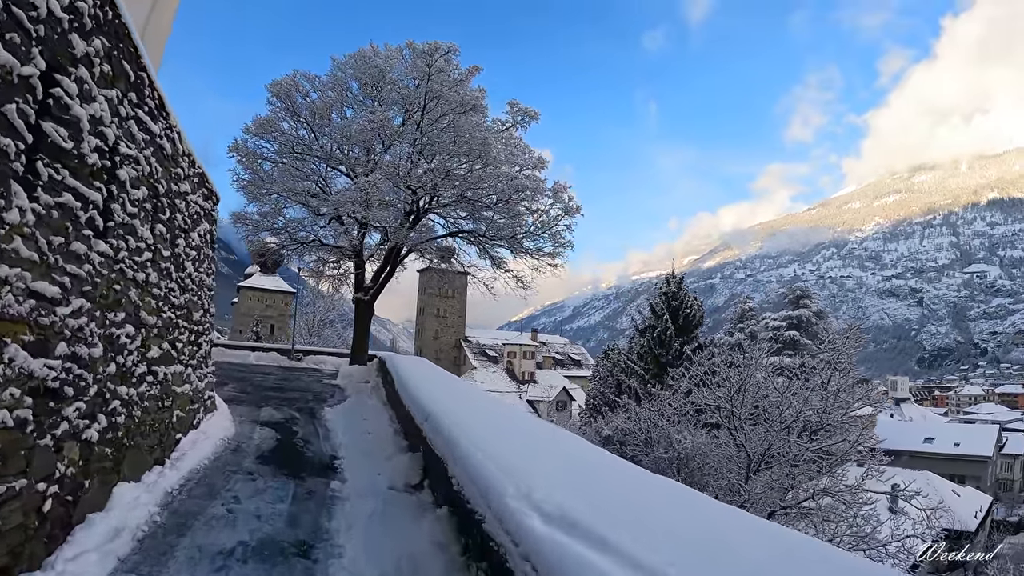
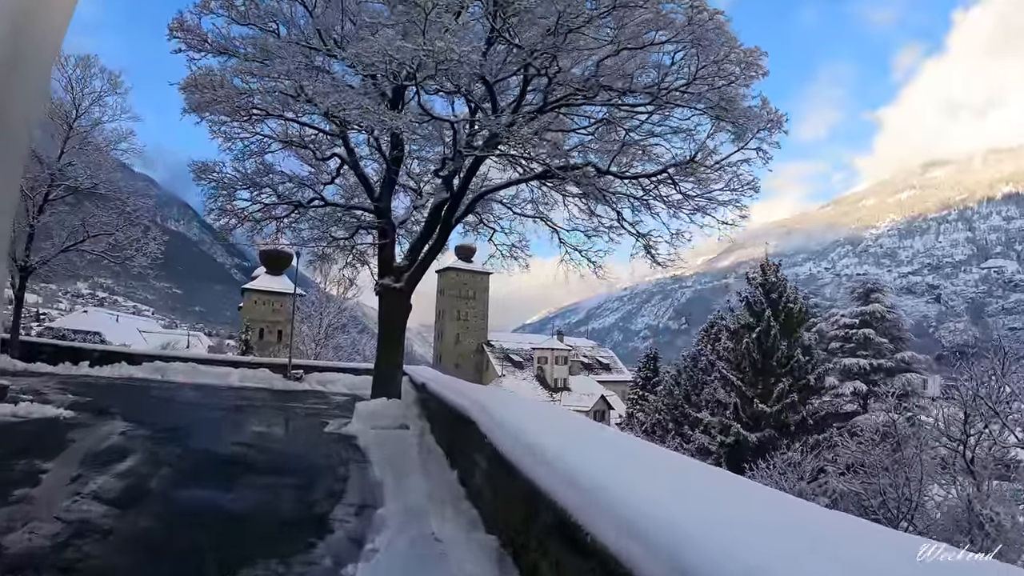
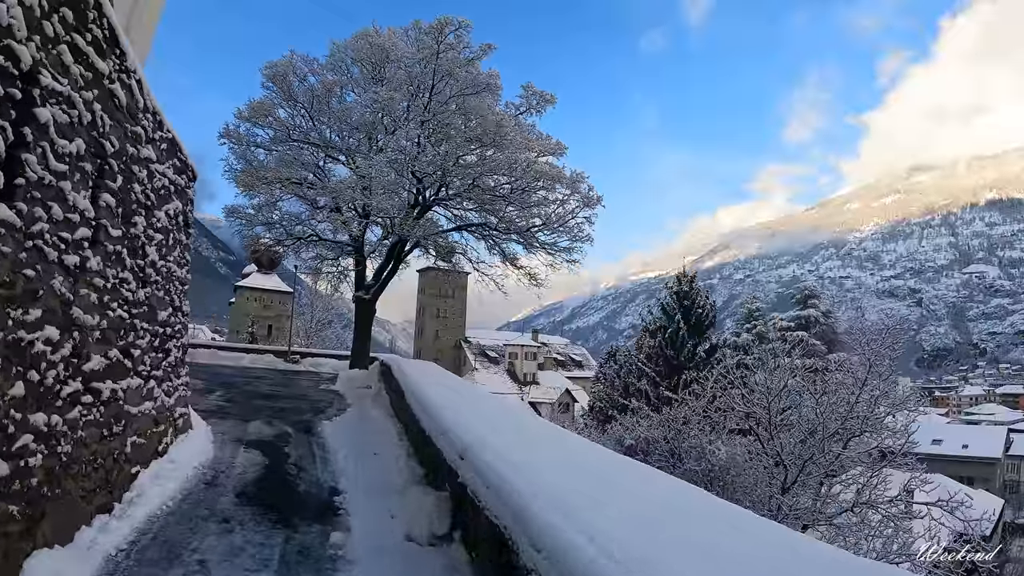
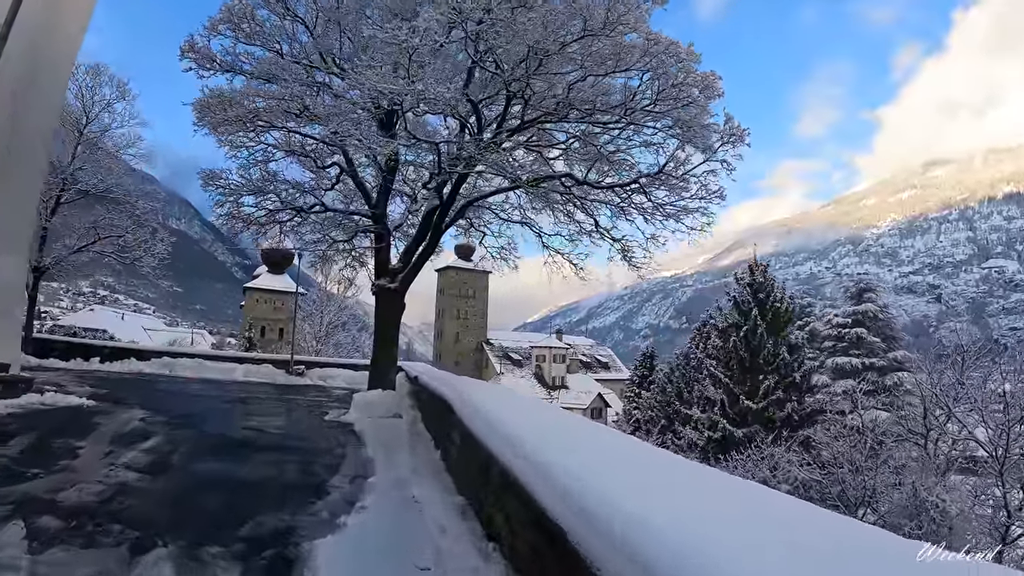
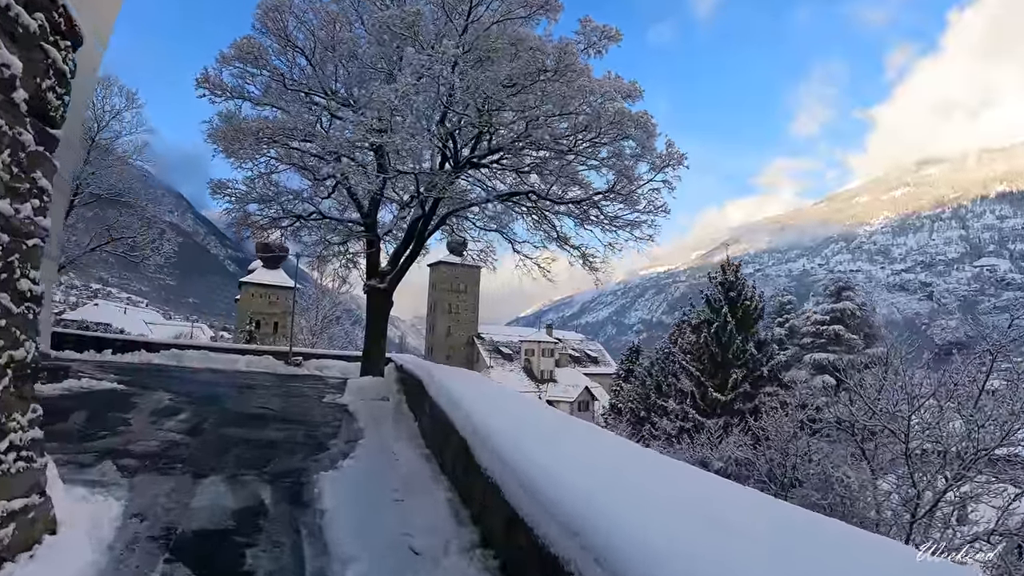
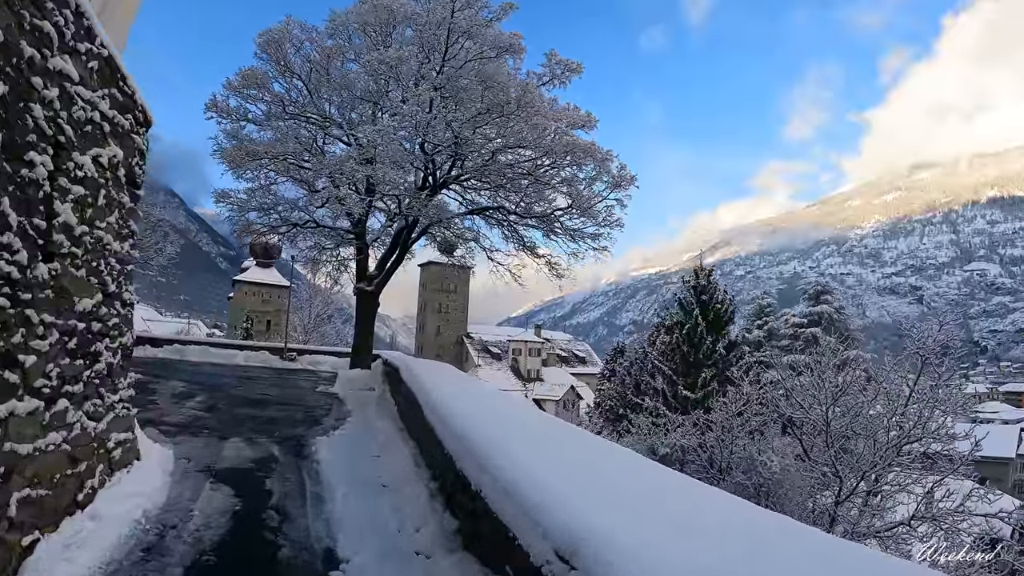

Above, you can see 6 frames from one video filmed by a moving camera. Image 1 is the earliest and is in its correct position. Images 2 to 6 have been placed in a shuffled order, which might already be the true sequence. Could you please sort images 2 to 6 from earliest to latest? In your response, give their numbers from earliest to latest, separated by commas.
3, 6, 5, 4, 2
